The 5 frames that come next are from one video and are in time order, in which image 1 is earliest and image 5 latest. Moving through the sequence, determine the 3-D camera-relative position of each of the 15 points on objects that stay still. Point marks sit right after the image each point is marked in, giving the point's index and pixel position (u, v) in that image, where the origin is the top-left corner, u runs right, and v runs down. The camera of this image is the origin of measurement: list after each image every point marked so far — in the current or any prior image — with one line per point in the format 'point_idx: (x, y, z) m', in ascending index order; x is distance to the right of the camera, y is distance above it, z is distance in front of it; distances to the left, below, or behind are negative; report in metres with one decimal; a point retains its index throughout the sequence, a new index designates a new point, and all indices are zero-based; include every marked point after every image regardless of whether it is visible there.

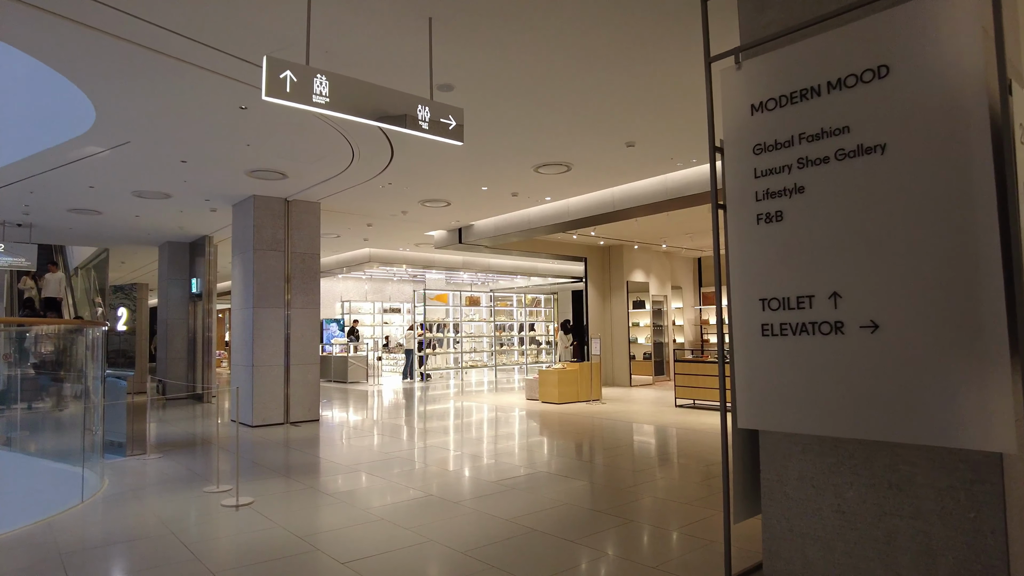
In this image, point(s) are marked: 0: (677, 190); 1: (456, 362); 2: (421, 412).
0: (+2.3, +1.3, +8.8) m
1: (-1.6, -2.1, +18.5) m
2: (-1.9, -2.5, +13.5) m
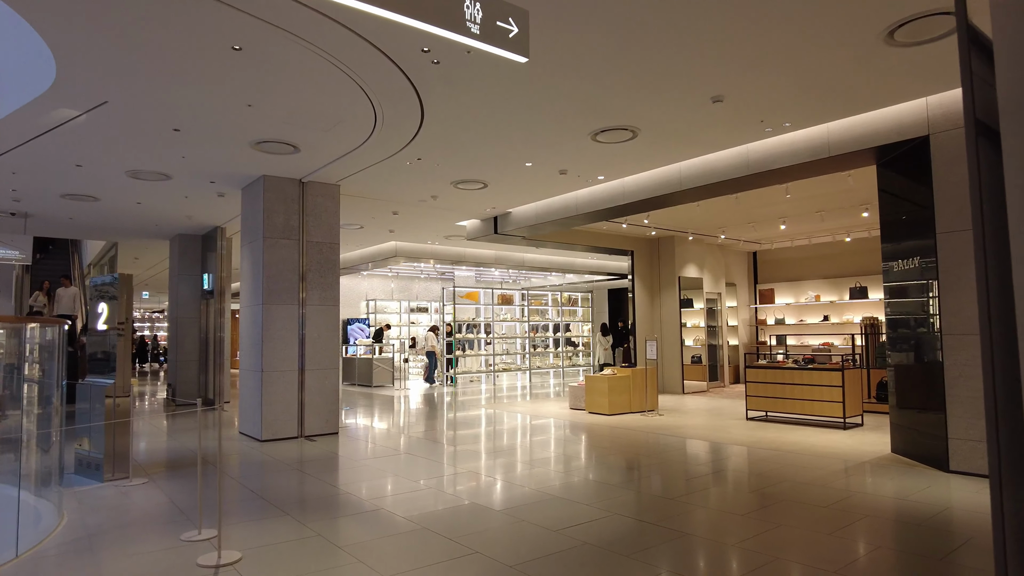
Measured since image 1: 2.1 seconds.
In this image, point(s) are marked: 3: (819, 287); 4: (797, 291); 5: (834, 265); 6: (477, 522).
0: (+2.8, +1.4, +7.4) m
1: (-0.6, -2.0, +17.2) m
2: (-1.1, -2.5, +12.2) m
3: (+7.0, 0.0, +14.8) m
4: (+6.7, -0.1, +15.3) m
5: (+7.3, +0.5, +14.7) m
6: (-0.3, -1.9, +5.2) m
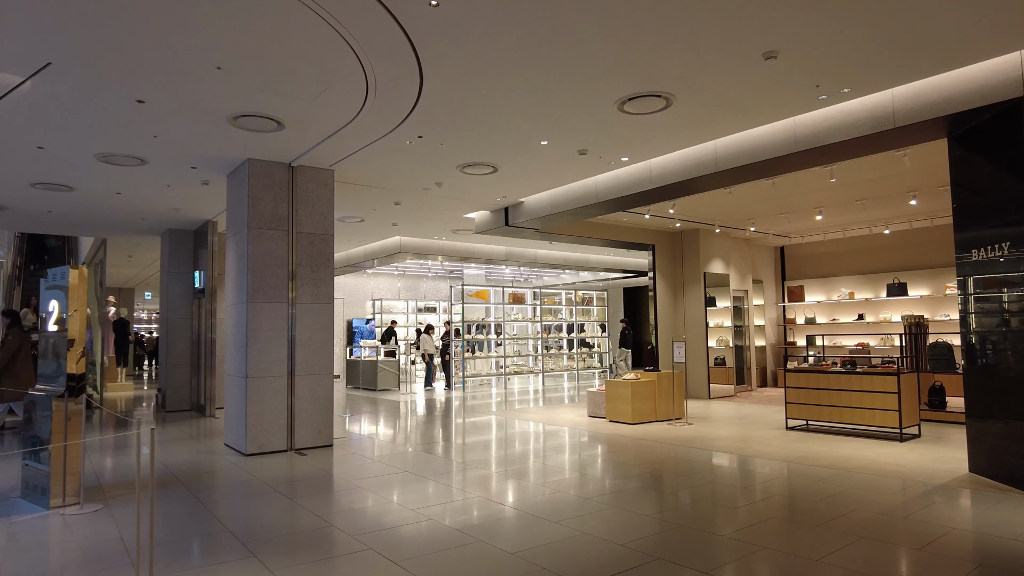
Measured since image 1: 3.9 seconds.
0: (+3.0, +1.5, +6.4) m
1: (-0.3, -2.0, +16.3) m
2: (-0.9, -2.4, +11.3) m
3: (+7.2, +0.1, +13.8) m
4: (+7.0, 0.0, +14.3) m
5: (+7.5, +0.6, +13.7) m
6: (-0.2, -1.8, +4.3) m
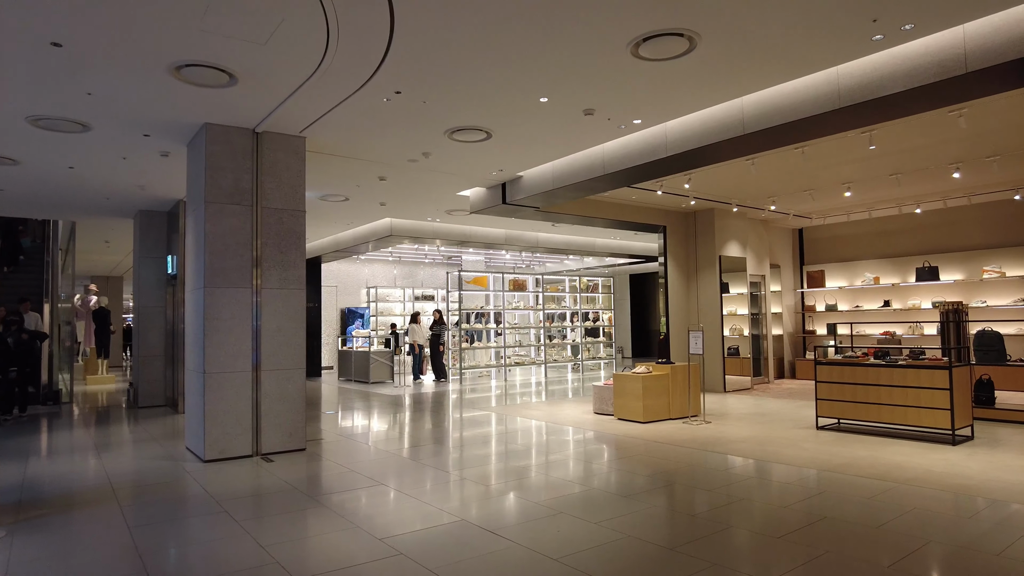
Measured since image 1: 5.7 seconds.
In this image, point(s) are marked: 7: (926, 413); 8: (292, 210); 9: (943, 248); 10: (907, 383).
0: (+2.9, +1.6, +5.4) m
1: (-0.3, -1.7, +15.4) m
2: (-0.9, -2.2, +10.4) m
3: (+7.2, +0.4, +12.8) m
4: (+7.0, +0.3, +13.3) m
5: (+7.5, +0.9, +12.7) m
6: (-0.2, -1.7, +3.4) m
7: (+4.3, -1.3, +6.7) m
8: (-2.3, +0.8, +7.0) m
9: (+7.9, +0.7, +12.0) m
10: (+4.2, -1.0, +6.9) m
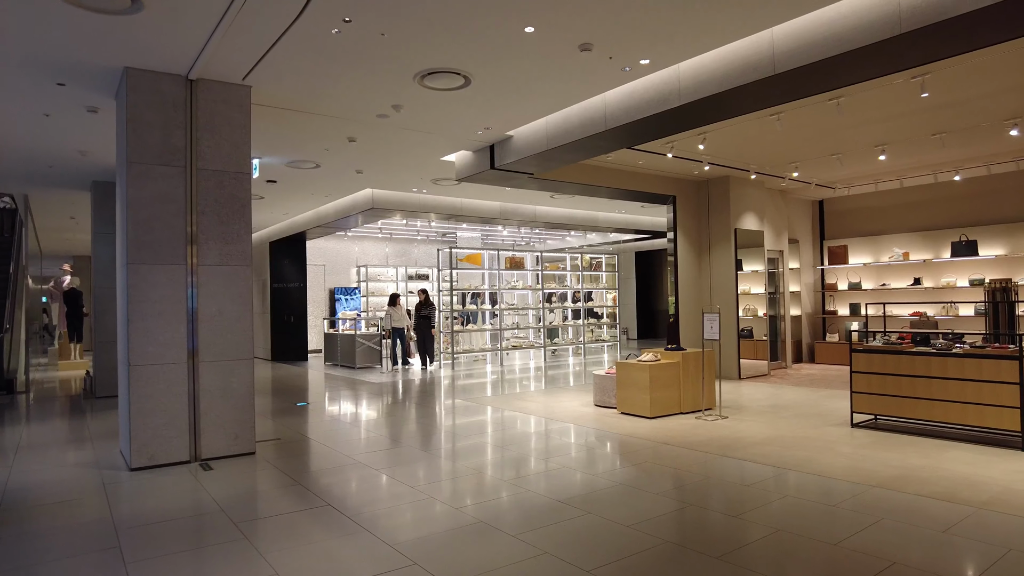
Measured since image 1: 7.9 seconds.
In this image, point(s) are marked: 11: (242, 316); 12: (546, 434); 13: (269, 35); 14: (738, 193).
0: (+2.7, +1.8, +4.3) m
1: (-0.4, -1.2, +14.4) m
2: (-1.0, -1.8, +9.4) m
3: (+7.1, +0.8, +11.7) m
4: (+6.9, +0.8, +12.2) m
5: (+7.4, +1.3, +11.6) m
6: (-0.4, -1.6, +2.4) m
7: (+4.1, -1.1, +5.7) m
8: (-2.5, +1.0, +5.9) m
9: (+7.8, +1.1, +10.8) m
10: (+4.0, -0.8, +5.8) m
11: (-2.4, -0.2, +5.9) m
12: (+0.3, -1.7, +7.1) m
13: (-1.8, +1.9, +5.0) m
14: (+3.7, +1.5, +10.7) m
